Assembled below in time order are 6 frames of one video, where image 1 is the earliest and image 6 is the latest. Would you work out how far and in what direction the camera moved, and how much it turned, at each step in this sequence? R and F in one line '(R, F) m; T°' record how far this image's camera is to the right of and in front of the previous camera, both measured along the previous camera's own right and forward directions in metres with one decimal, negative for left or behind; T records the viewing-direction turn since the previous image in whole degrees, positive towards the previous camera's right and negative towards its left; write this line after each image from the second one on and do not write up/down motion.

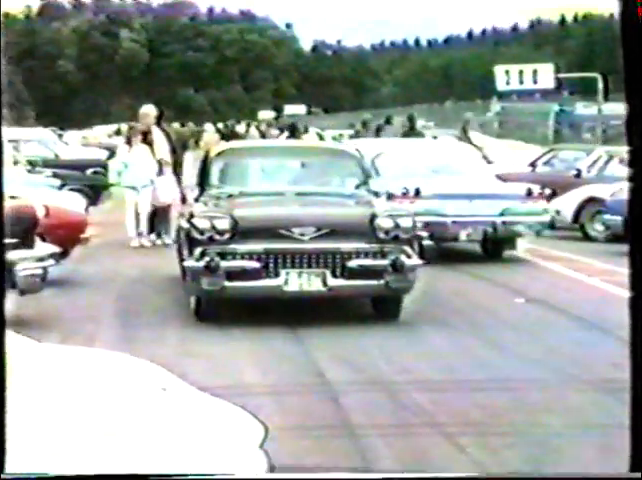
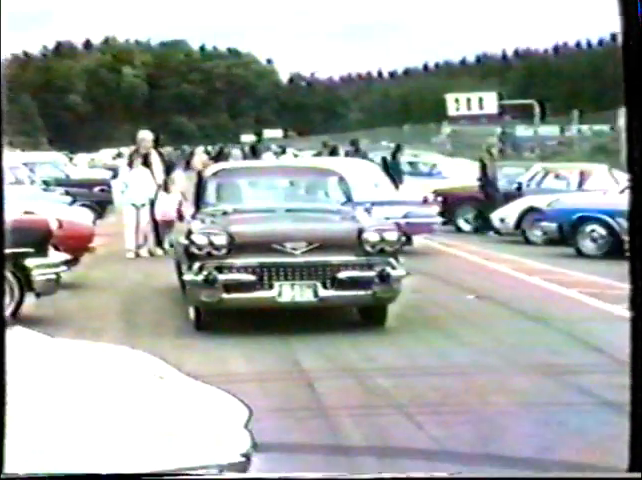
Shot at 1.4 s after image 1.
(+0.1, -0.4) m; -1°
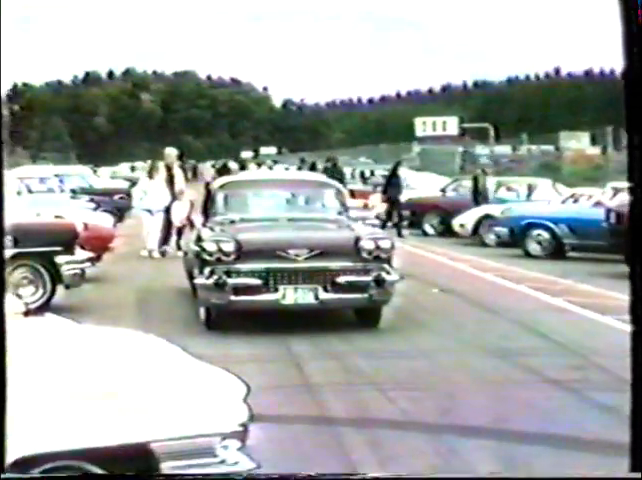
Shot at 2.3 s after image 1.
(+0.1, -0.6) m; 0°
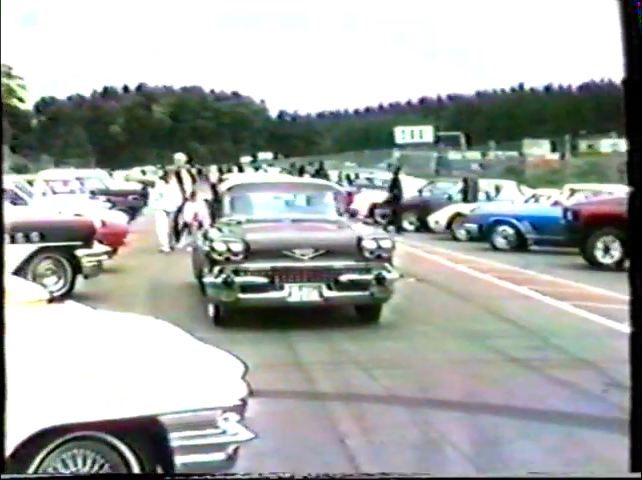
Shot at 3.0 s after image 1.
(+0.1, -0.5) m; 0°
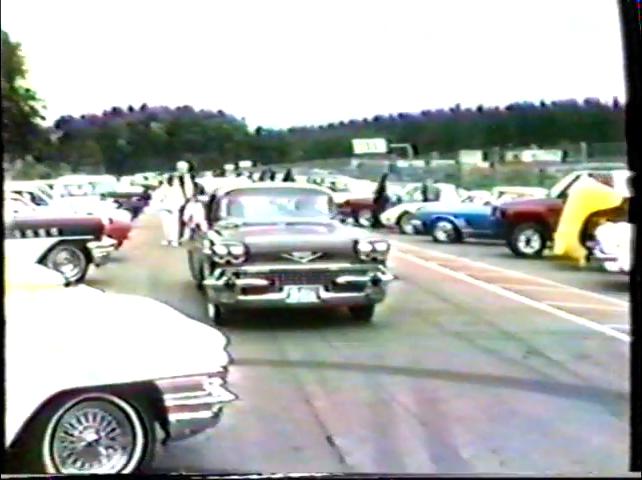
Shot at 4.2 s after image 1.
(+0.1, -0.9) m; 0°
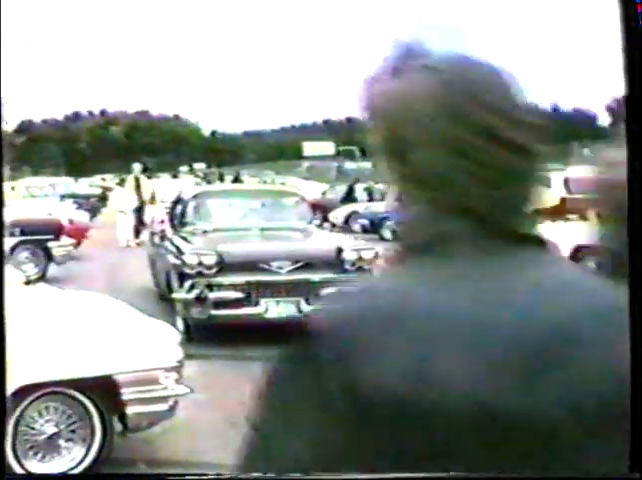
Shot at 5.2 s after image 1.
(+0.1, -0.2) m; +1°
